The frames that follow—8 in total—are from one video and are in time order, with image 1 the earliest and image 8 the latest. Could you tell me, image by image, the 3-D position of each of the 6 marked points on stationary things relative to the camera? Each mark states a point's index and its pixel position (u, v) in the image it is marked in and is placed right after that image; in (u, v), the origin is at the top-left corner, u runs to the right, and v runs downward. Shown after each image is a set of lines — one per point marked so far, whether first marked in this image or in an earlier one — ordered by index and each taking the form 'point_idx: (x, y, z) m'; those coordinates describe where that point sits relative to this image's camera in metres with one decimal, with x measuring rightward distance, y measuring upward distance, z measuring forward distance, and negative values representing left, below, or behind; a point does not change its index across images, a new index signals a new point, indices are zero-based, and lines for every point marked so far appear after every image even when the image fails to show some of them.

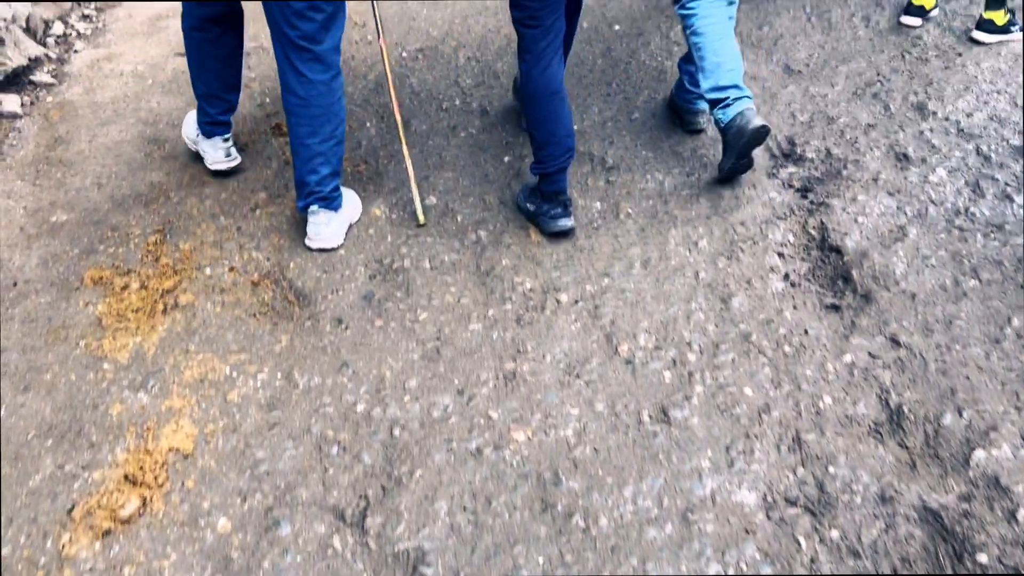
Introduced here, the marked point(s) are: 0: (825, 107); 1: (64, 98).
0: (+1.2, +0.7, +3.2) m
1: (-1.7, +0.7, +3.3) m
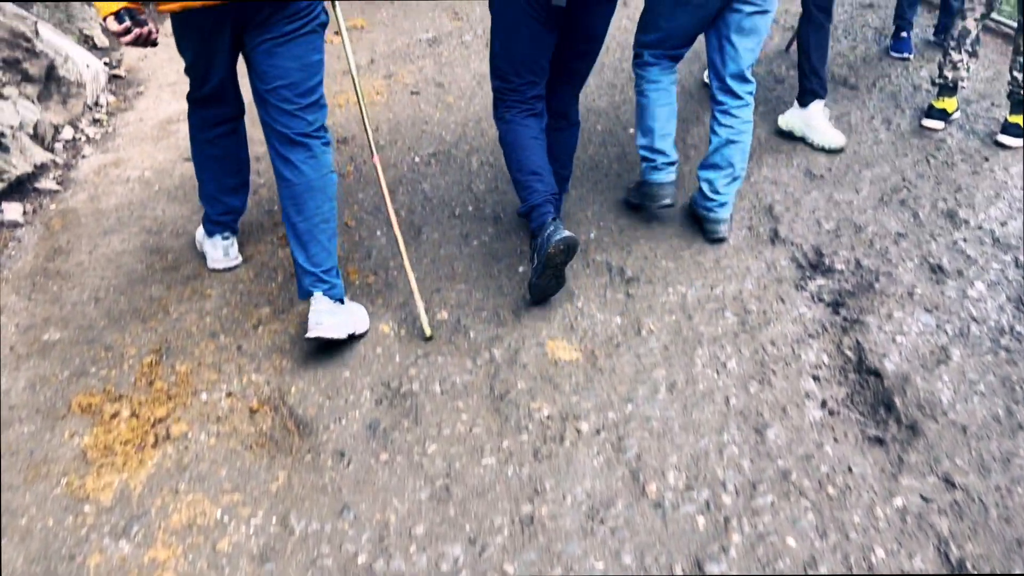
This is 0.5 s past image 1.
0: (+1.2, +0.3, +3.1) m
1: (-1.7, +0.3, +3.2) m
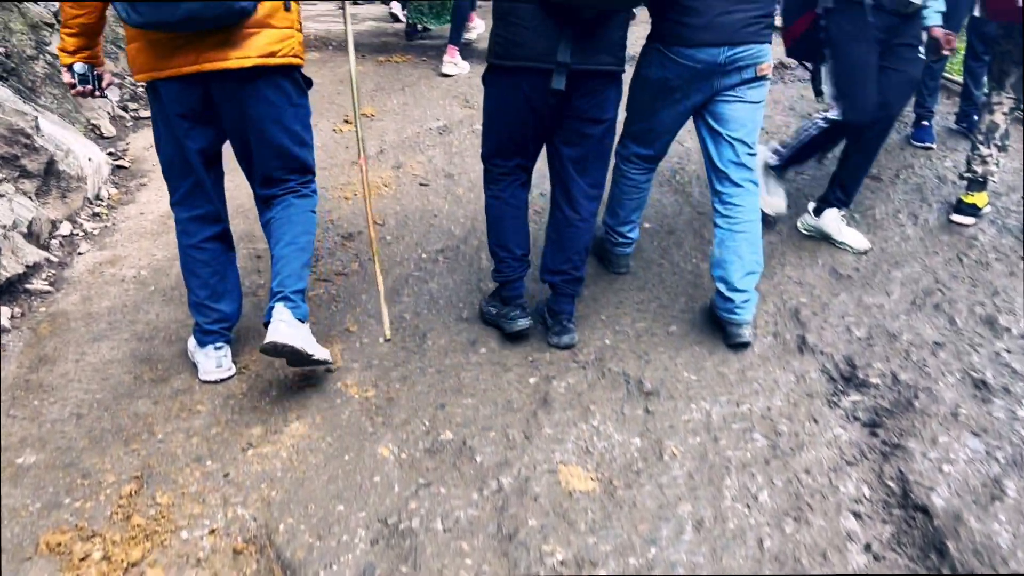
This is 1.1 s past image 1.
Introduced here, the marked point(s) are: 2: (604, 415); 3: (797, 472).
0: (+1.3, -0.1, +2.9) m
1: (-1.6, -0.1, +3.1) m
2: (+0.3, -0.4, +2.5) m
3: (+0.7, -0.5, +2.2) m
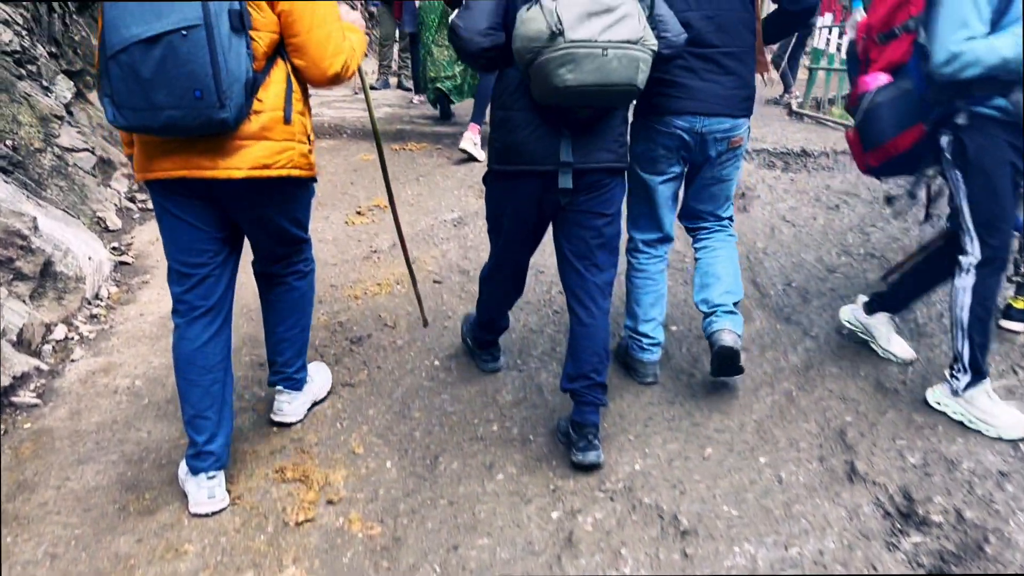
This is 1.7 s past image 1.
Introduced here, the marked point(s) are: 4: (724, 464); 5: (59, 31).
0: (+1.3, -0.5, +2.7) m
1: (-1.6, -0.5, +2.9) m
2: (+0.3, -0.7, +2.2) m
3: (+0.8, -0.8, +2.0) m
4: (+0.7, -0.5, +2.6) m
5: (-2.7, +1.5, +5.1) m
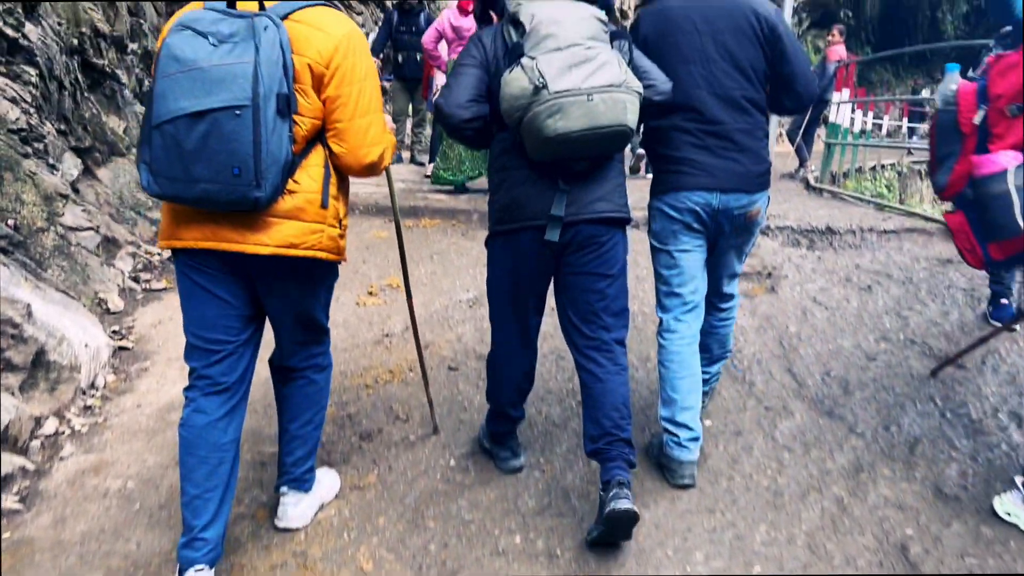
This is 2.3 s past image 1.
0: (+1.4, -0.8, +2.4) m
1: (-1.5, -0.8, +2.6) m
2: (+0.4, -1.0, +1.9) m
3: (+0.9, -1.0, +1.7) m
4: (+0.7, -0.8, +2.4) m
5: (-2.6, +1.1, +5.1) m
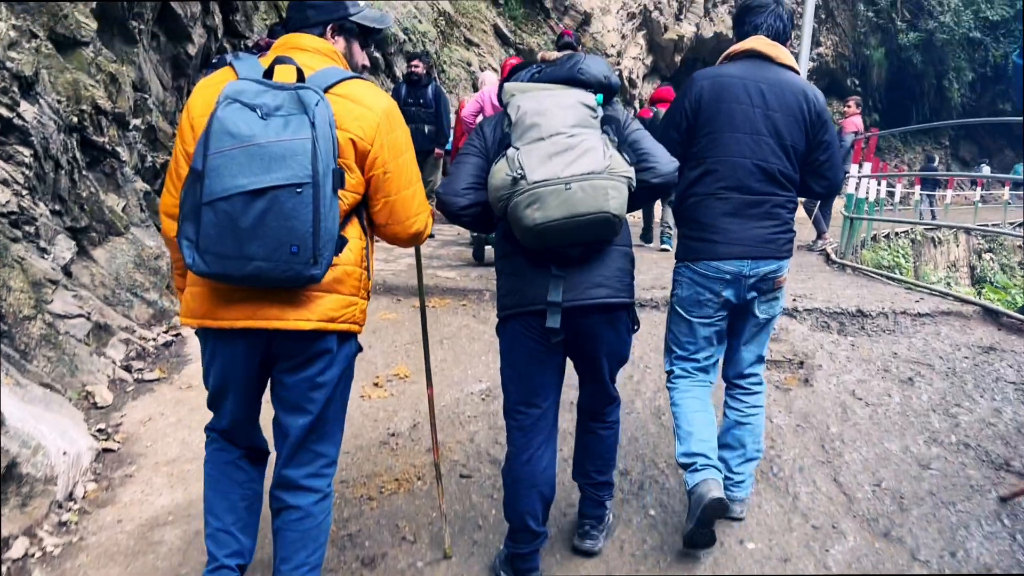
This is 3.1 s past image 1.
0: (+1.5, -1.1, +2.1) m
1: (-1.4, -1.1, +2.3) m
2: (+0.5, -1.2, +1.6) m
3: (+0.9, -1.3, +1.3) m
4: (+0.8, -1.1, +2.0) m
5: (-2.5, +0.6, +4.9) m
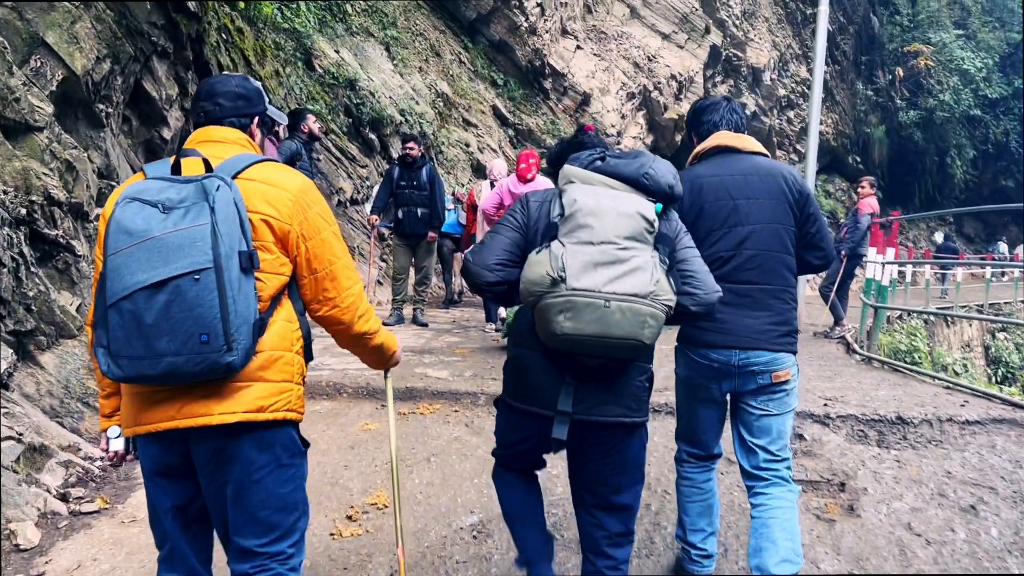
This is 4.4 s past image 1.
0: (+1.5, -1.4, +1.4) m
1: (-1.5, -1.4, +1.6) m
2: (+0.4, -1.5, +0.9) m
3: (+0.9, -1.5, +0.6) m
4: (+0.8, -1.4, +1.3) m
5: (-2.6, 0.0, +4.3) m
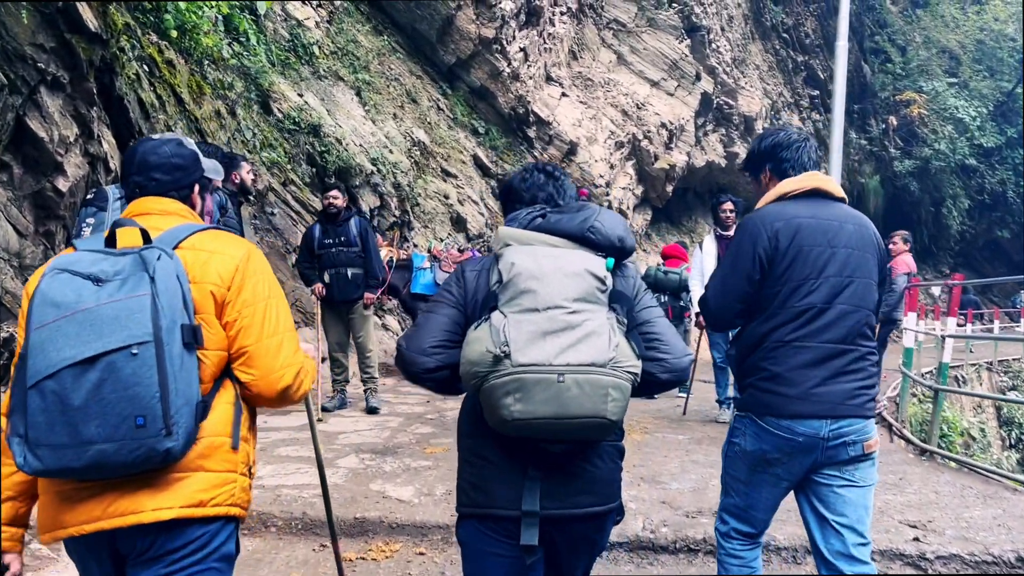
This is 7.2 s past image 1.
0: (+1.5, -1.6, +0.1) m
1: (-1.4, -1.6, +0.2) m
2: (+0.5, -1.7, -0.4) m
3: (+0.9, -1.7, -0.7) m
4: (+0.8, -1.6, 0.0) m
5: (-2.6, -0.4, +3.0) m
